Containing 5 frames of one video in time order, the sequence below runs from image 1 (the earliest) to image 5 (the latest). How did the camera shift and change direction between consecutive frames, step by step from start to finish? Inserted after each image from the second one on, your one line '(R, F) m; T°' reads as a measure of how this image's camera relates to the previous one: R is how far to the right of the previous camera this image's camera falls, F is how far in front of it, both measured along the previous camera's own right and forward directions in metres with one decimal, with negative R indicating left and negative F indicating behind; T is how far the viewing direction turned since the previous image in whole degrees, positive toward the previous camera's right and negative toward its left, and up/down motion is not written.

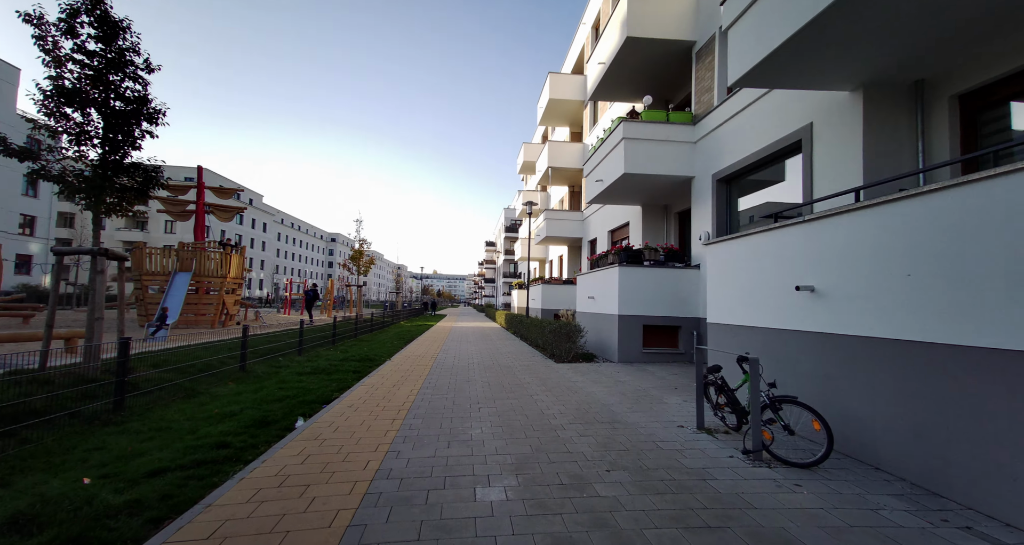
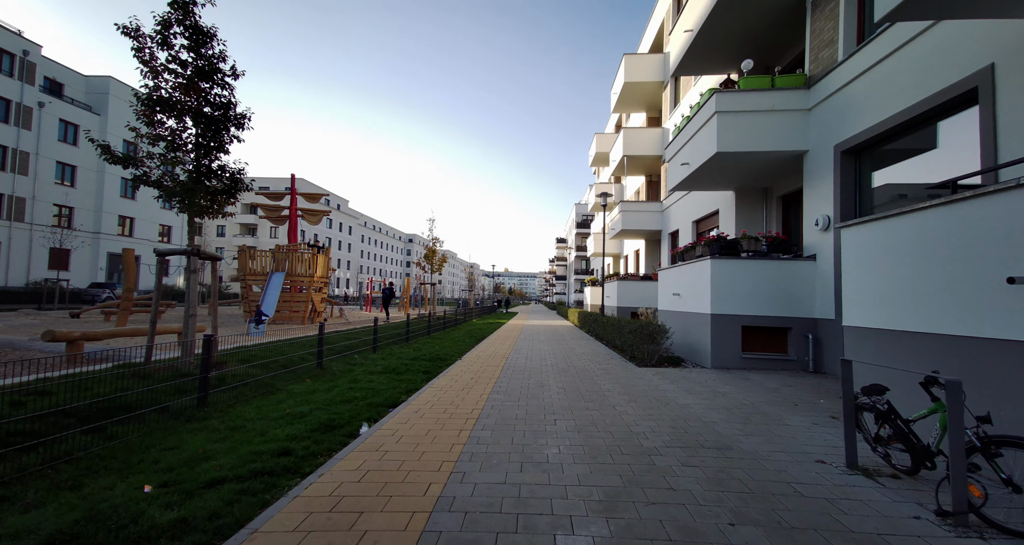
(-0.1, +0.6) m; -9°
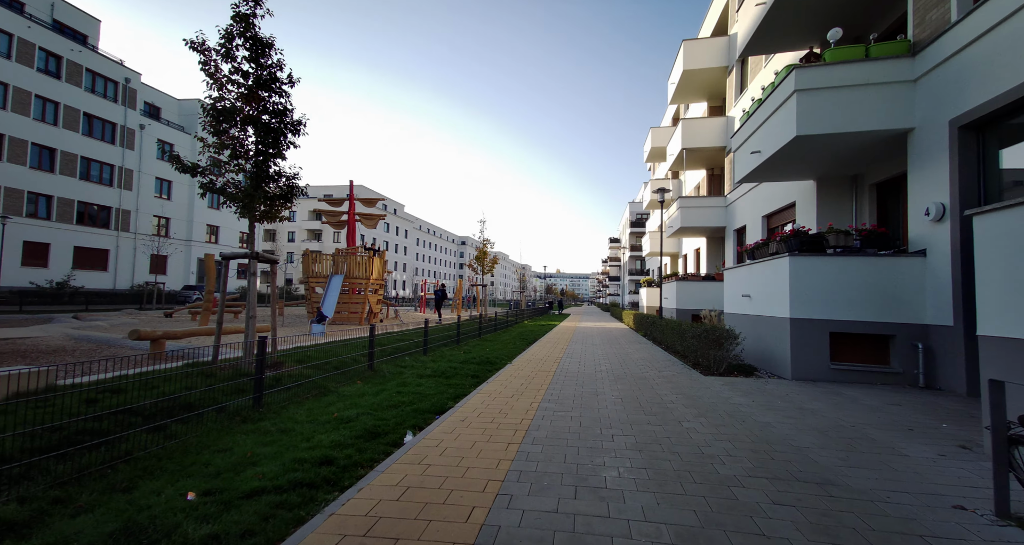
(0.0, +0.3) m; -7°
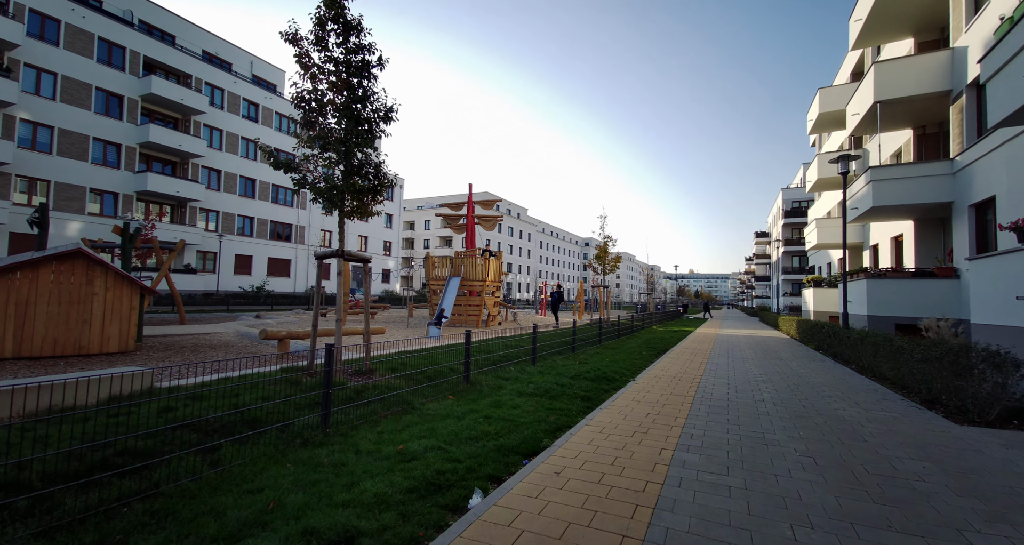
(+0.1, +1.4) m; -17°
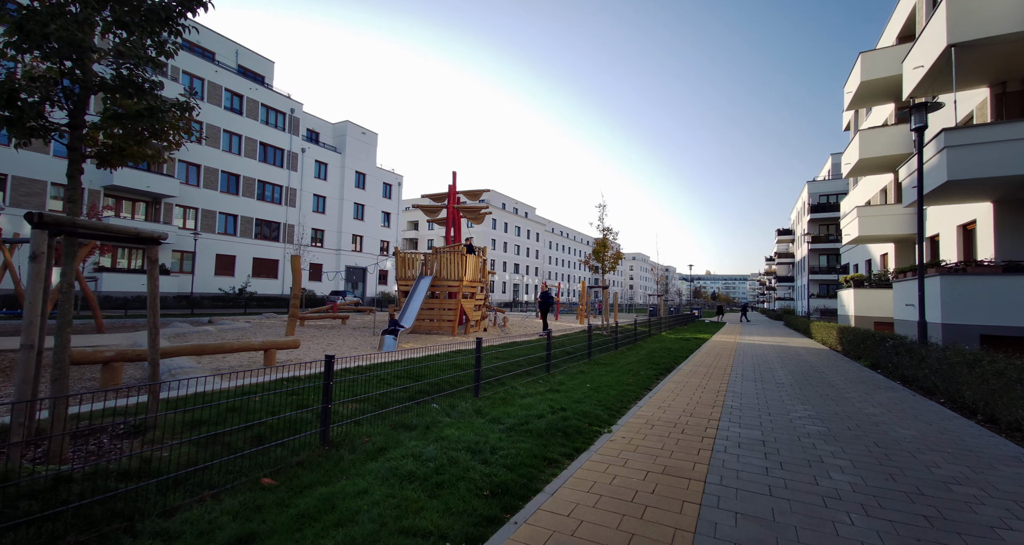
(+1.2, +2.7) m; -2°
